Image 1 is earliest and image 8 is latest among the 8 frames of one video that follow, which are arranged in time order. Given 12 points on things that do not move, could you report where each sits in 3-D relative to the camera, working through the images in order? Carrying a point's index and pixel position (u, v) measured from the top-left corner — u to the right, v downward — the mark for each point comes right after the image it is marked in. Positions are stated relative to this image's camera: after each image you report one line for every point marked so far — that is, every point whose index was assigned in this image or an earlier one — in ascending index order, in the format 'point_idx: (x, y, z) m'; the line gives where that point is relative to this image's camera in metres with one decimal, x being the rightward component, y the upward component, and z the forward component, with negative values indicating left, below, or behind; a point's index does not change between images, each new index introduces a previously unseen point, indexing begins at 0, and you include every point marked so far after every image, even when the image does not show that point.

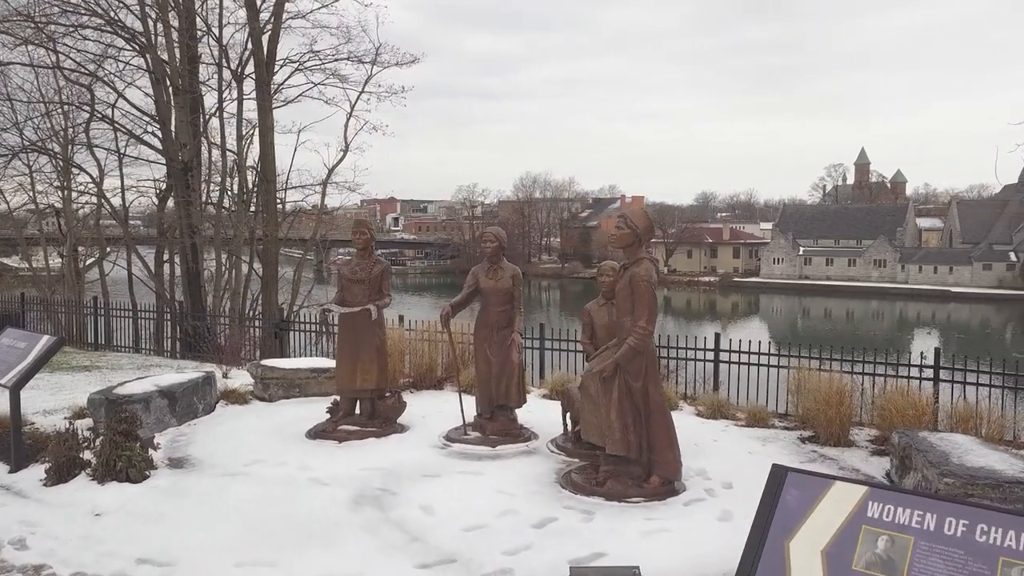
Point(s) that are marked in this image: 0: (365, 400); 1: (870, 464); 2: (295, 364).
0: (-1.5, -1.1, +6.8) m
1: (+2.9, -1.4, +5.5) m
2: (-2.7, -1.0, +8.4) m
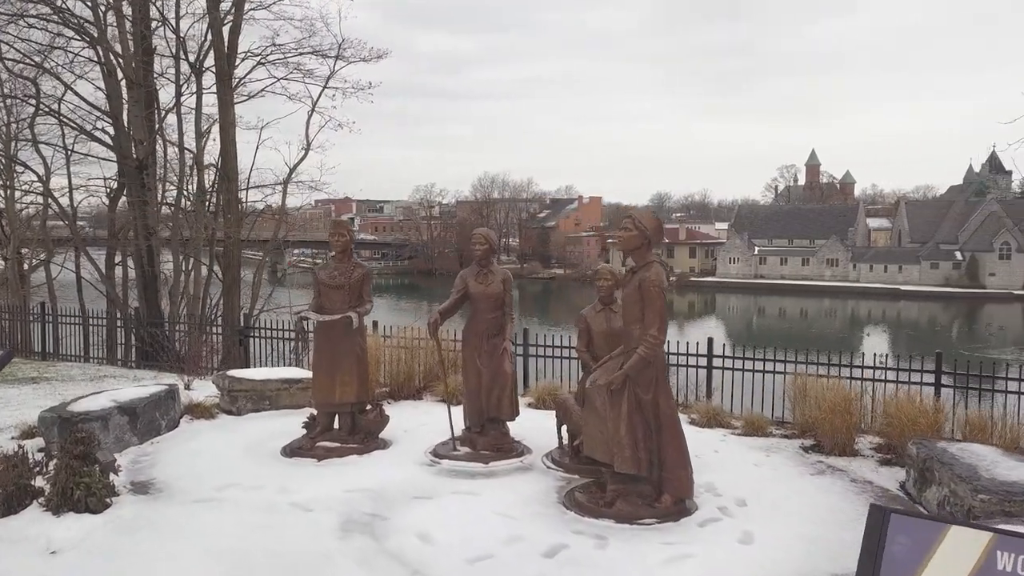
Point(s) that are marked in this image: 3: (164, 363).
0: (-1.6, -1.2, +6.3) m
1: (+2.9, -1.5, +5.3) m
2: (-2.9, -1.0, +7.9) m
3: (-6.1, -1.3, +11.7) m
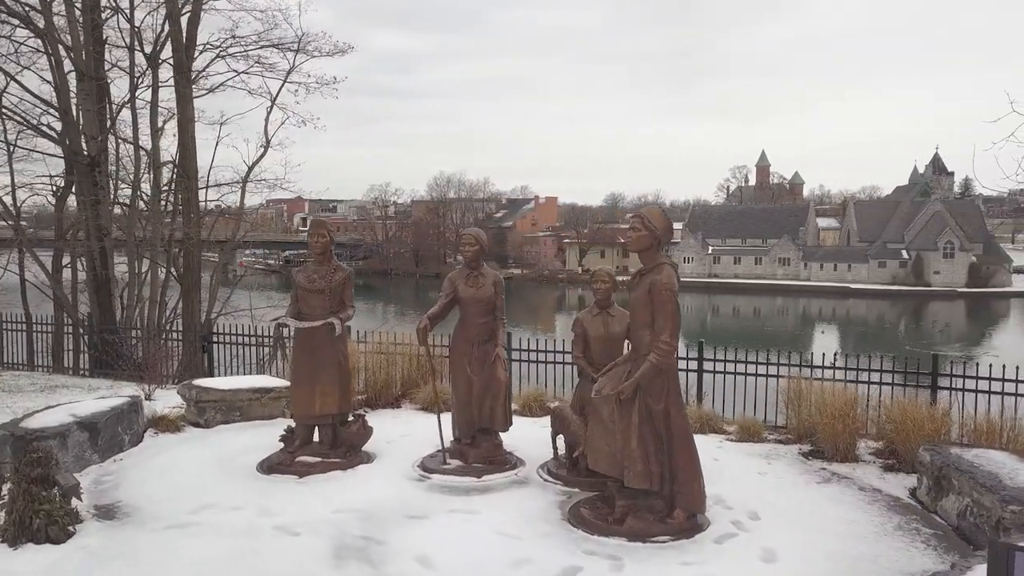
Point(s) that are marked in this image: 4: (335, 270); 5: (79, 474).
0: (-1.6, -1.2, +5.9) m
1: (+2.9, -1.5, +5.1) m
2: (-3.1, -1.1, +7.4) m
3: (-6.5, -1.4, +11.1) m
4: (-1.6, +0.2, +6.0) m
5: (-3.6, -1.6, +5.7) m
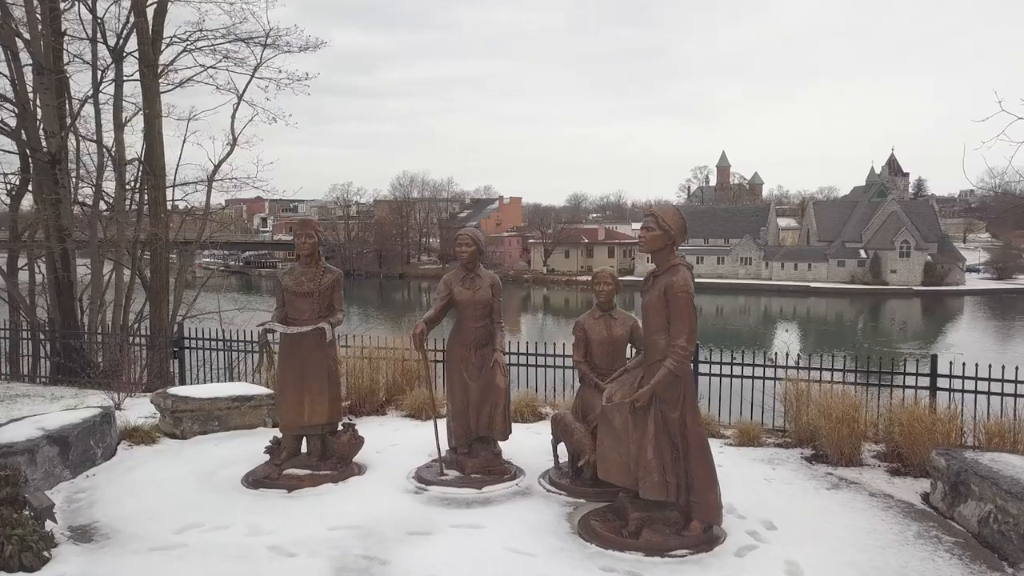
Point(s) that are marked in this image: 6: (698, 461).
0: (-1.7, -1.3, +5.6) m
1: (+2.9, -1.5, +5.1) m
2: (-3.1, -1.1, +7.1) m
3: (-6.7, -1.4, +10.5) m
4: (-1.6, +0.1, +5.7) m
5: (-3.6, -1.6, +5.3) m
6: (+1.2, -1.1, +4.2) m
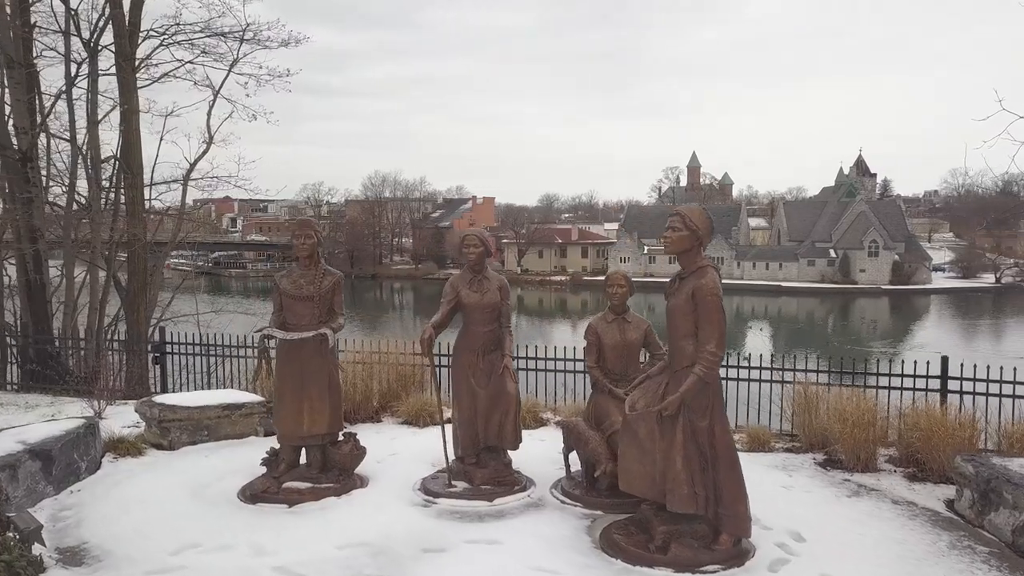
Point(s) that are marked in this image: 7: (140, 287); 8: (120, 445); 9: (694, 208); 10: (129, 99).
0: (-1.6, -1.3, +5.4) m
1: (+3.0, -1.5, +5.0) m
2: (-3.1, -1.1, +6.7) m
3: (-6.8, -1.5, +10.1) m
4: (-1.5, +0.1, +5.4) m
5: (-3.5, -1.6, +4.9) m
6: (+1.3, -1.1, +4.0) m
7: (-6.7, 0.0, +12.1) m
8: (-3.7, -1.5, +6.3) m
9: (+1.1, +0.5, +4.1) m
10: (-6.8, +3.3, +11.9) m
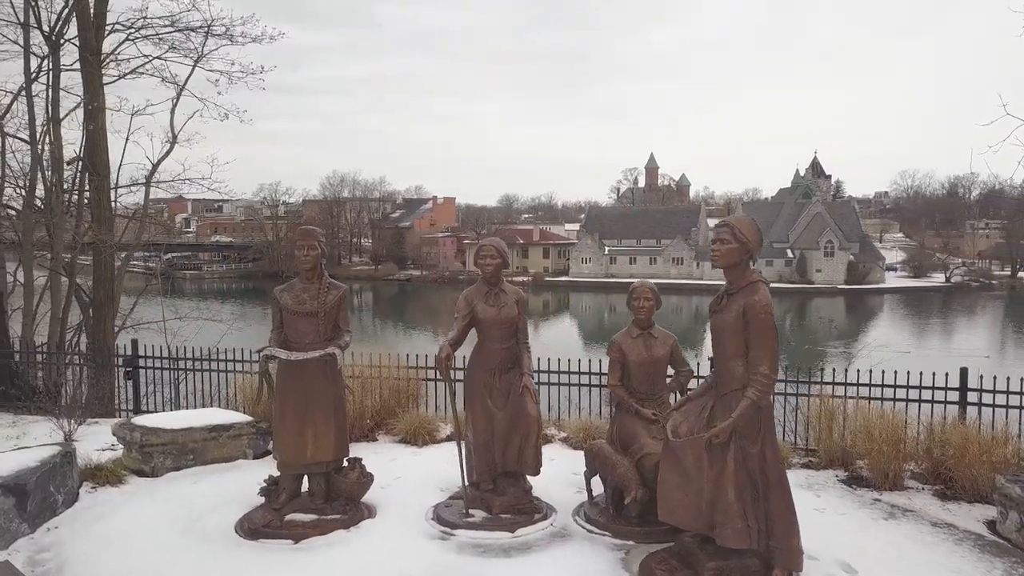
0: (-1.4, -1.4, +5.0) m
1: (+3.2, -1.6, +4.8) m
2: (-3.0, -1.3, +6.3) m
3: (-6.9, -1.6, +9.4) m
4: (-1.4, 0.0, +5.0) m
5: (-3.4, -1.7, +4.4) m
6: (+1.5, -1.2, +3.8) m
7: (-6.9, -0.1, +11.4) m
8: (-3.6, -1.6, +5.8) m
9: (+1.3, +0.4, +3.8) m
10: (-6.9, +3.2, +11.2) m
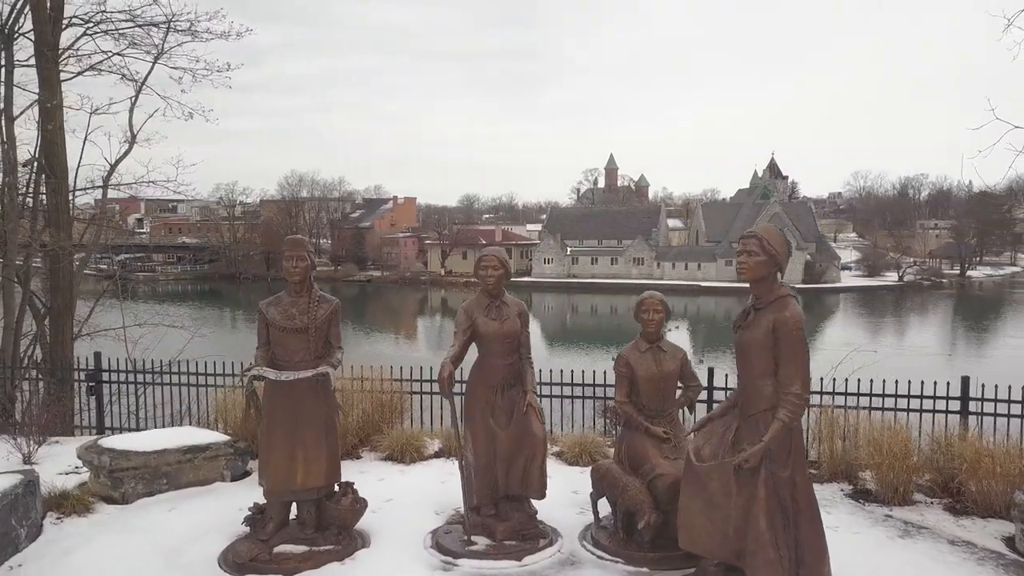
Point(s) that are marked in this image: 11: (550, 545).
0: (-1.4, -1.5, +4.6) m
1: (+3.2, -1.7, +4.7) m
2: (-3.1, -1.4, +5.8) m
3: (-7.1, -1.7, +8.8) m
4: (-1.3, -0.1, +4.7) m
5: (-3.3, -1.9, +4.0) m
6: (+1.6, -1.3, +3.6) m
7: (-7.1, -0.2, +10.8) m
8: (-3.6, -1.7, +5.3) m
9: (+1.4, +0.3, +3.6) m
10: (-7.2, +3.1, +10.6) m
11: (+0.3, -1.8, +4.7) m
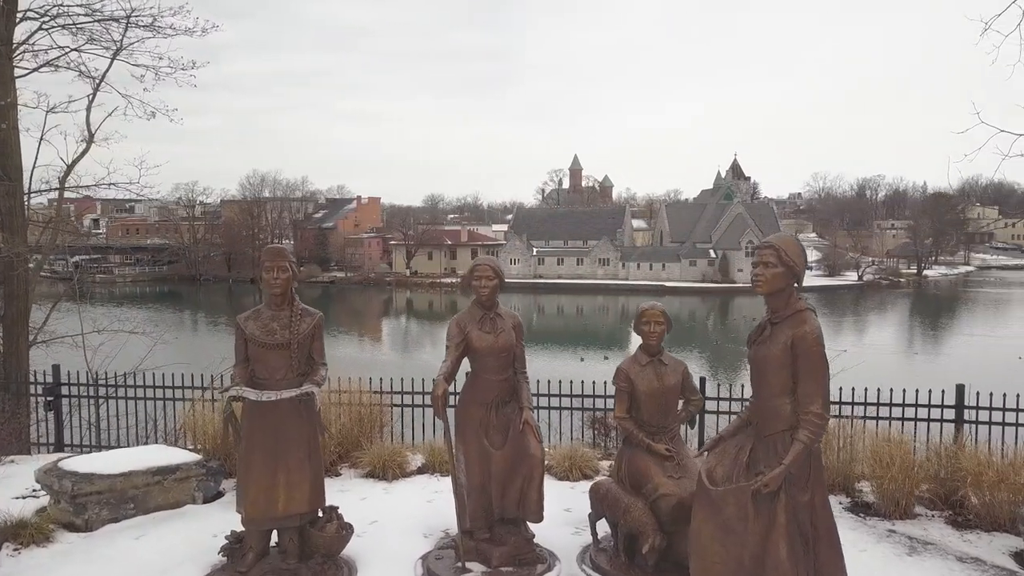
0: (-1.4, -1.6, +4.3) m
1: (+3.2, -1.8, +4.6) m
2: (-3.1, -1.4, +5.5) m
3: (-7.3, -1.8, +8.2) m
4: (-1.4, -0.2, +4.4) m
5: (-3.3, -1.9, +3.6) m
6: (+1.6, -1.3, +3.4) m
7: (-7.4, -0.4, +10.2) m
8: (-3.6, -1.8, +4.9) m
9: (+1.4, +0.2, +3.5) m
10: (-7.5, +3.0, +10.1) m
11: (+0.2, -1.8, +4.4) m
